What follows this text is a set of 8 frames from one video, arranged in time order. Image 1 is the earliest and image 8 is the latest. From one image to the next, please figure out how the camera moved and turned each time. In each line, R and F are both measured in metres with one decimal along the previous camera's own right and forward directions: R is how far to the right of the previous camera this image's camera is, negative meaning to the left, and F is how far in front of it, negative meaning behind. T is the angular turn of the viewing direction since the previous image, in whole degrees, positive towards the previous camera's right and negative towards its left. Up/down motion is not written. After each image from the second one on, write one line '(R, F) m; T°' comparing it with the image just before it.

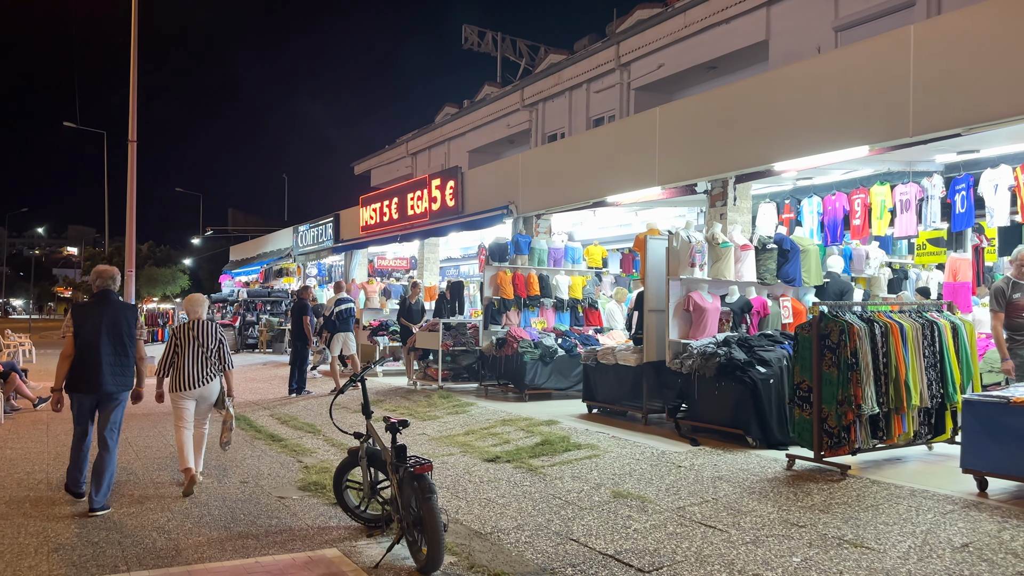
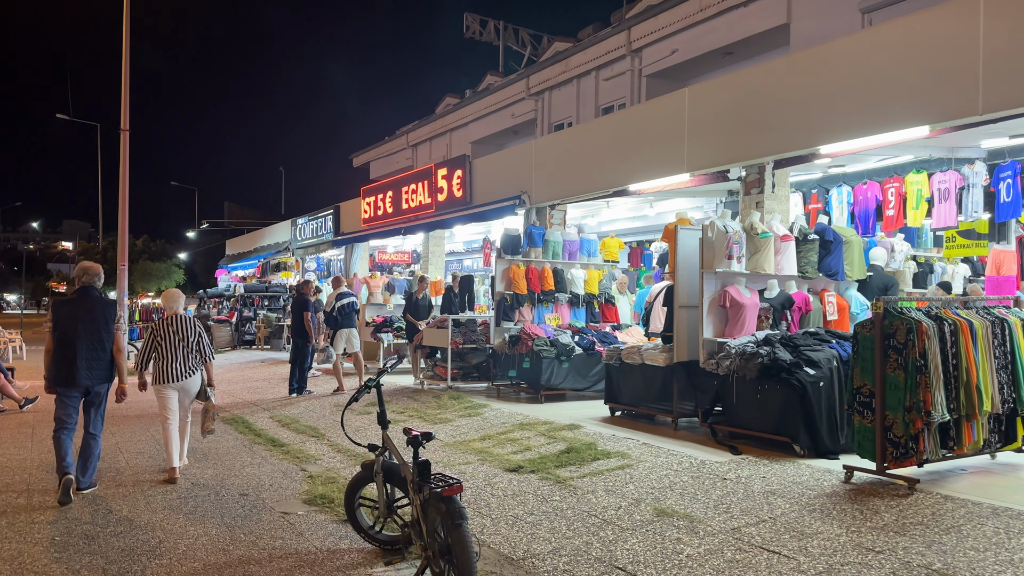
(-0.2, +0.6) m; 0°
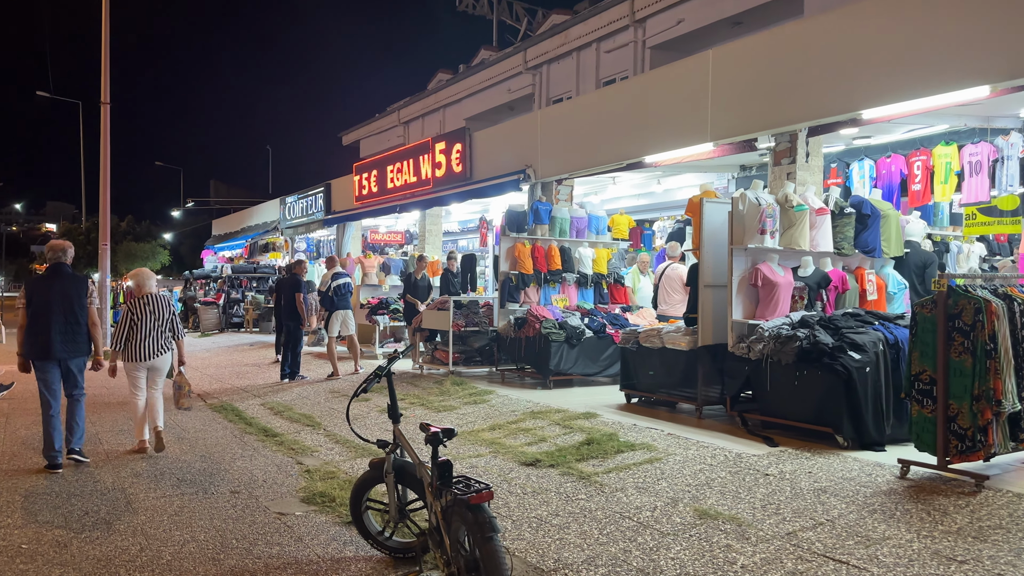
(-0.2, +0.6) m; +1°
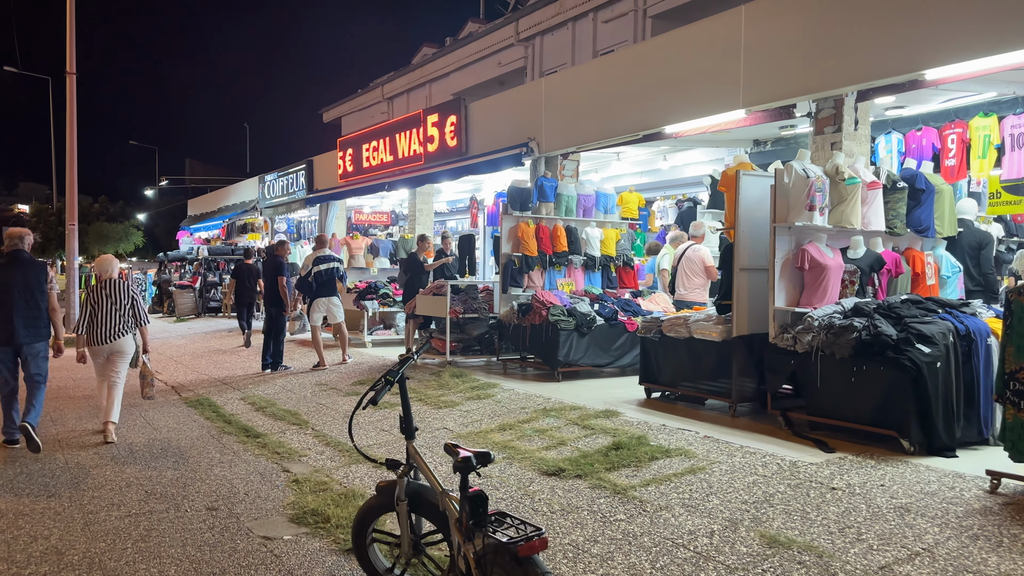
(-0.3, +0.8) m; +1°
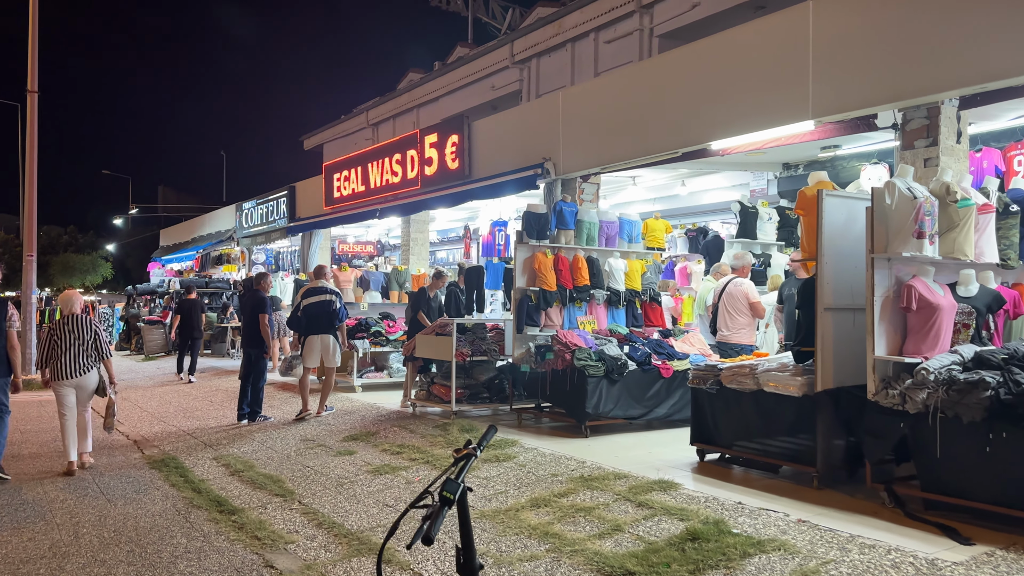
(-0.4, +1.1) m; +2°
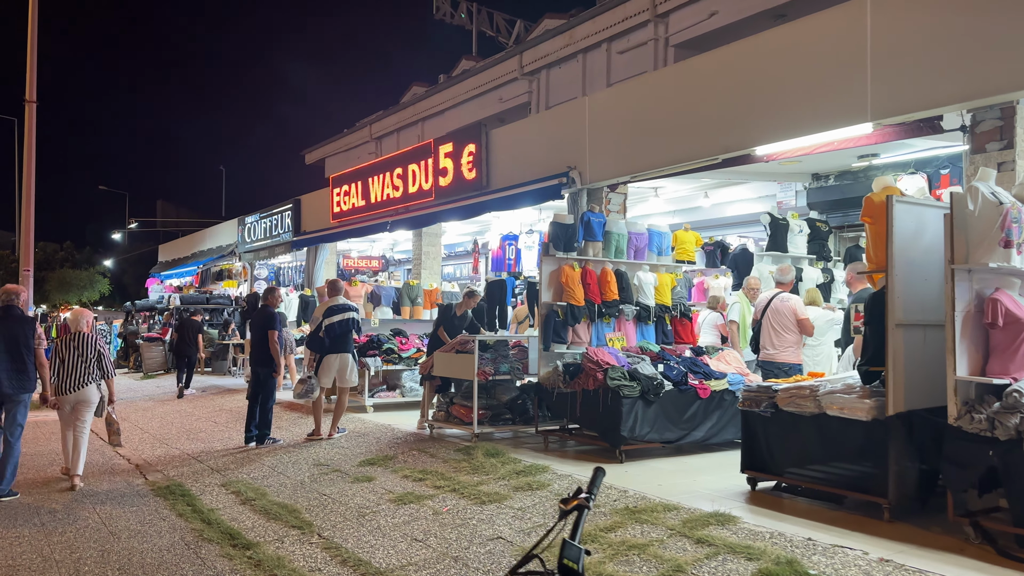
(-0.3, +0.4) m; 0°
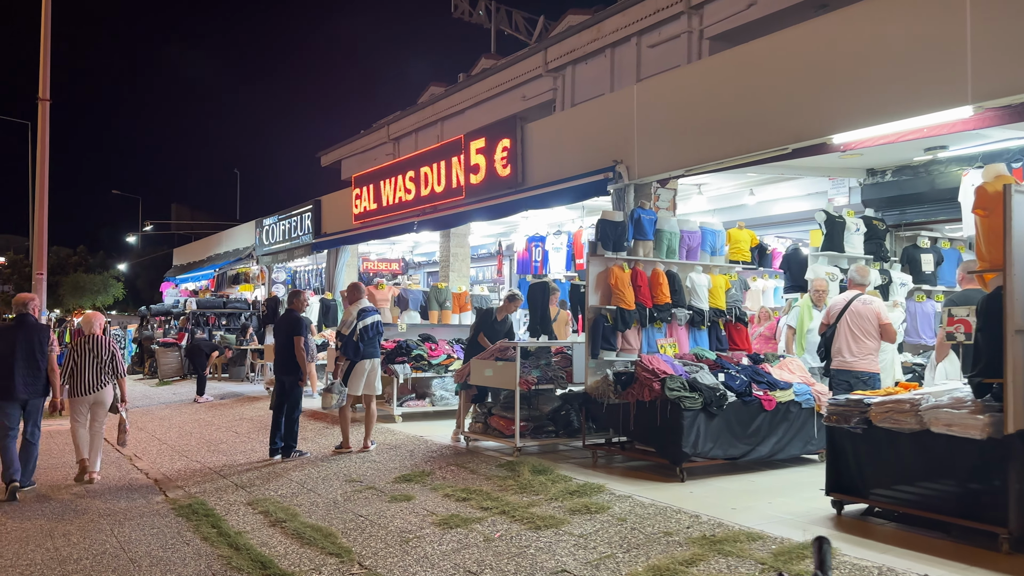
(-0.3, +0.5) m; -1°
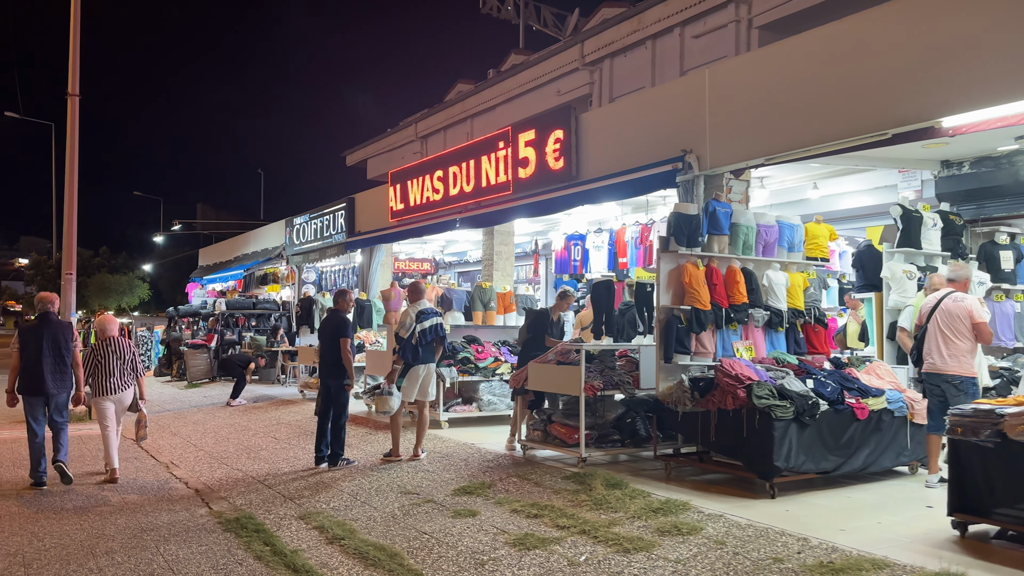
(-0.4, +0.5) m; -1°
